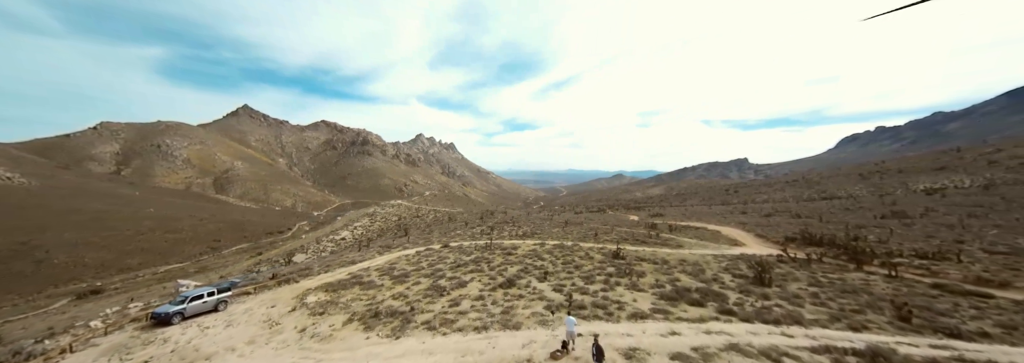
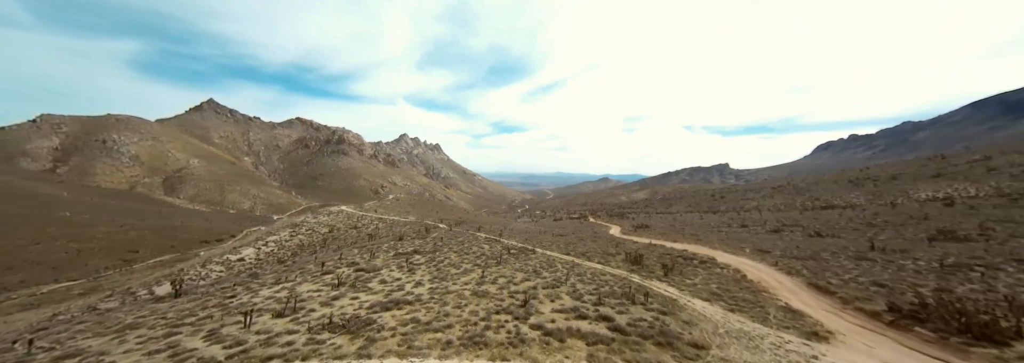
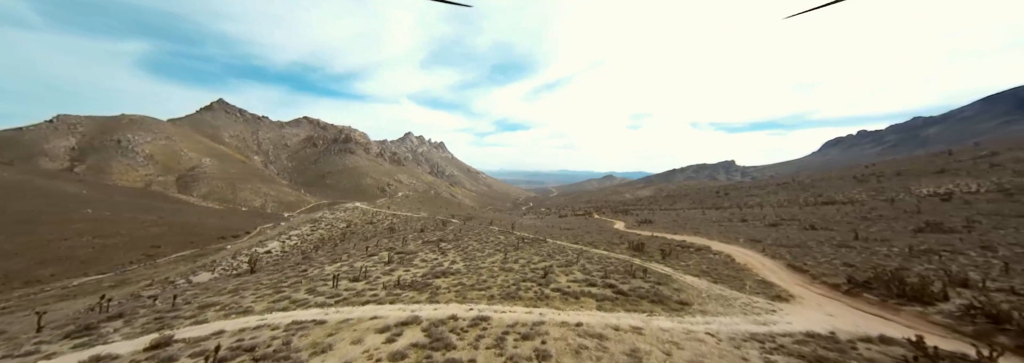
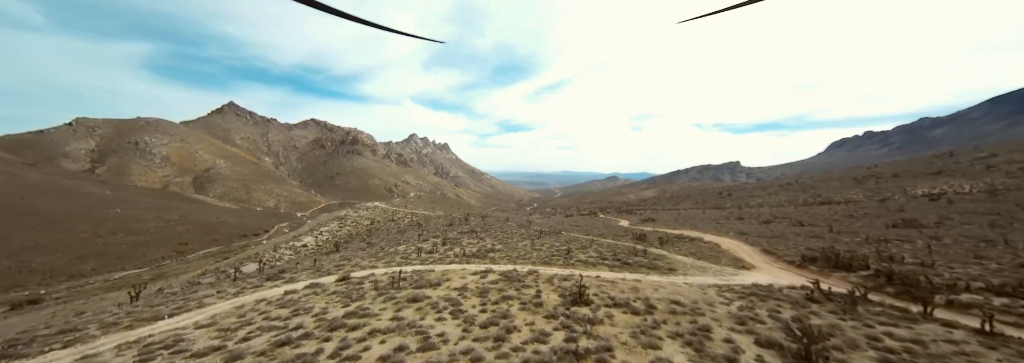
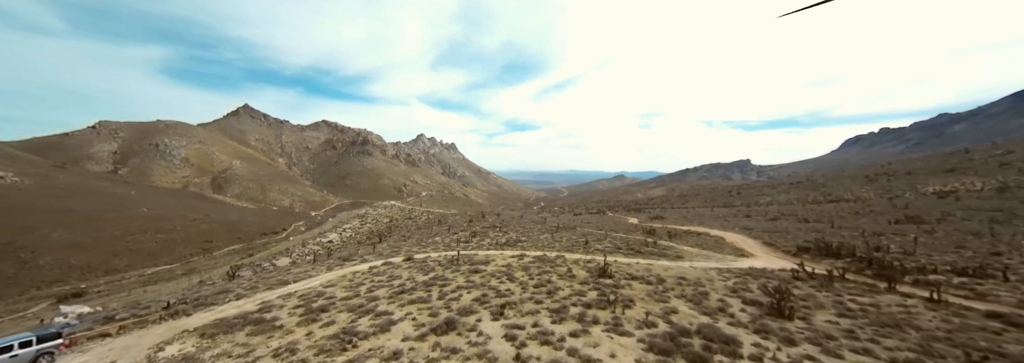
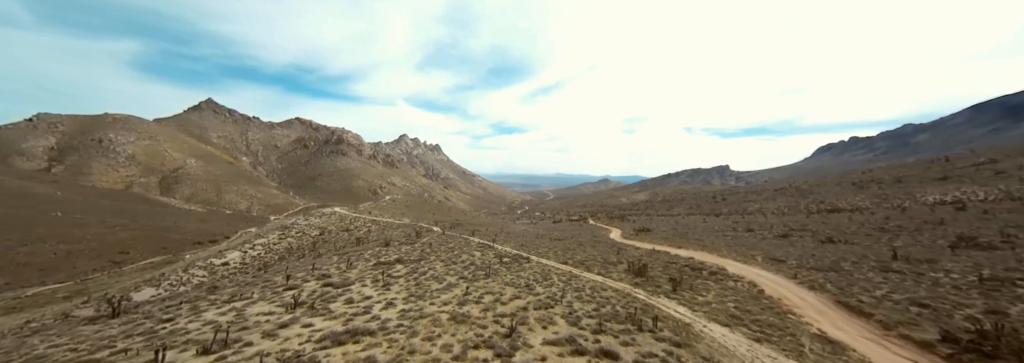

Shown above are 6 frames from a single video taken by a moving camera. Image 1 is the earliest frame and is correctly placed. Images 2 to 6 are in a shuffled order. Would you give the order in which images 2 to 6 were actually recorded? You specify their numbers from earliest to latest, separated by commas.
5, 4, 3, 2, 6
